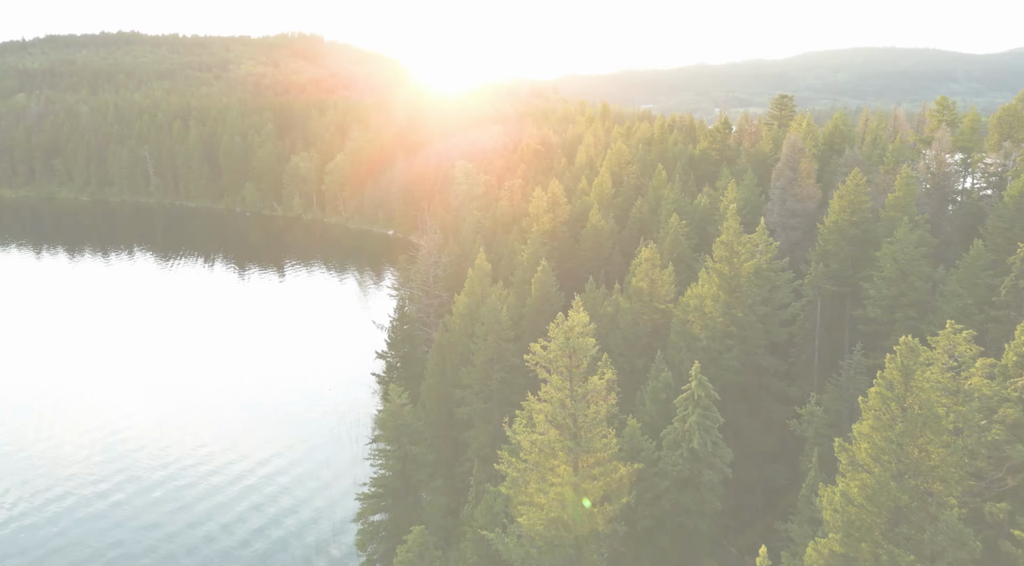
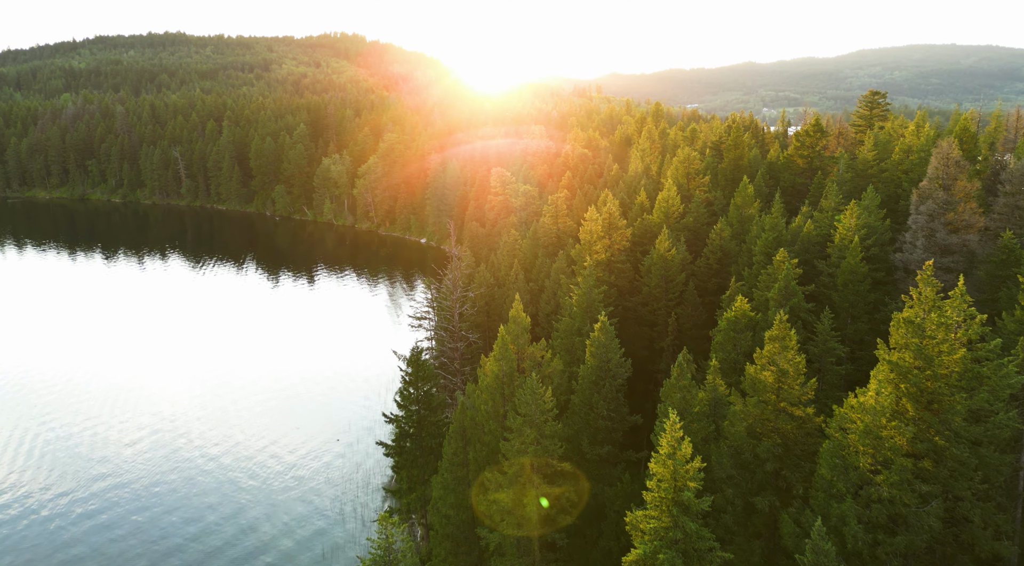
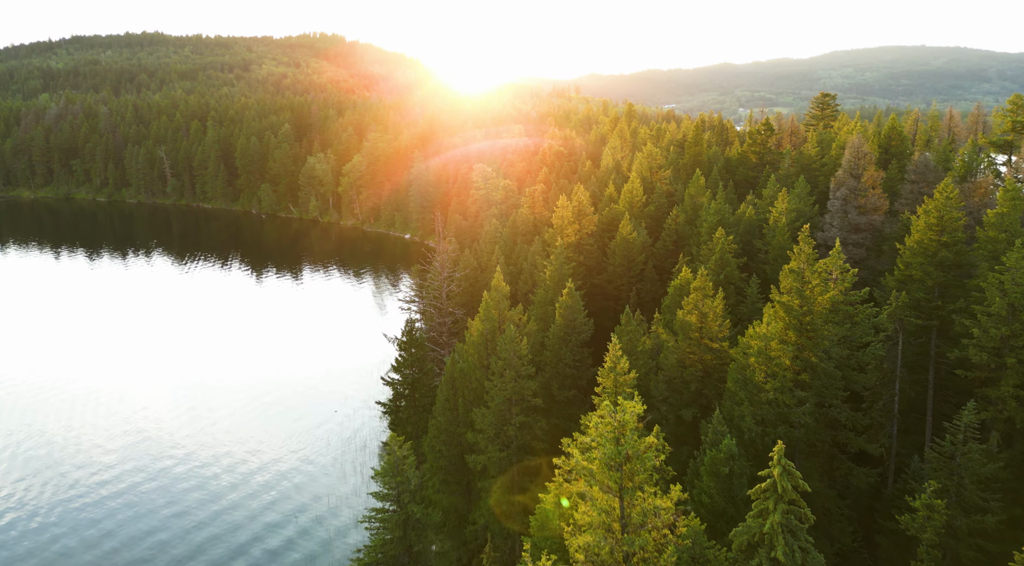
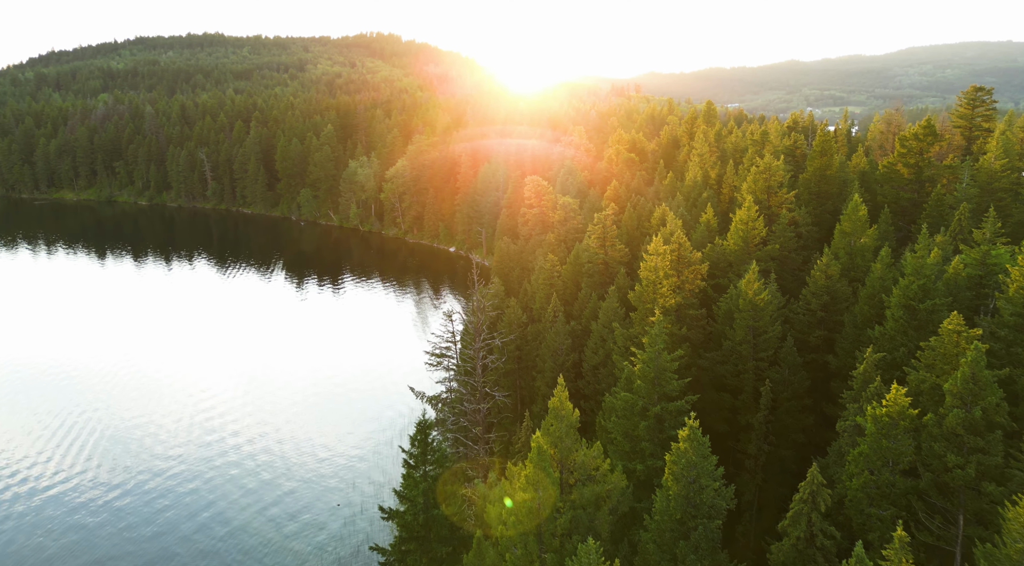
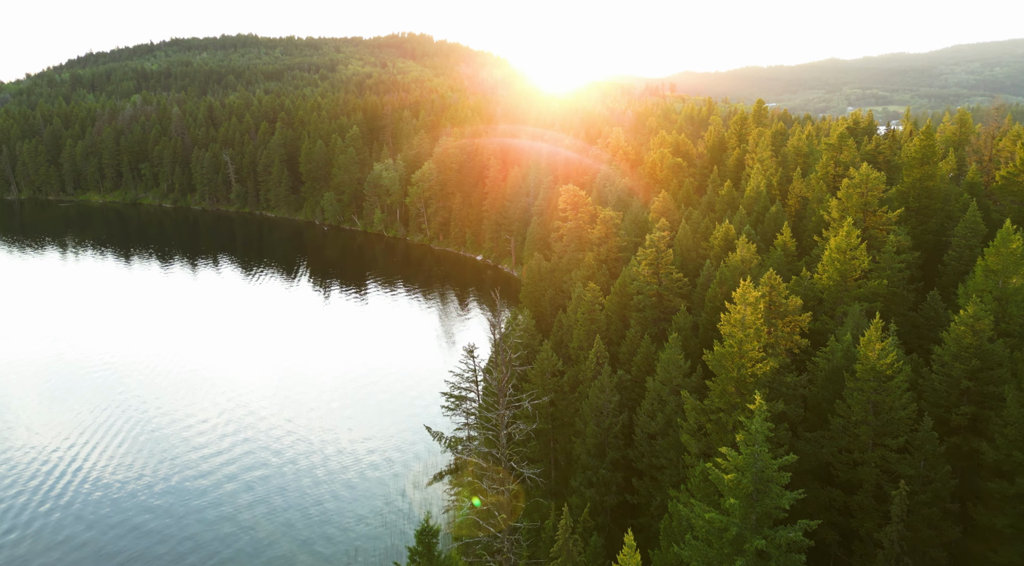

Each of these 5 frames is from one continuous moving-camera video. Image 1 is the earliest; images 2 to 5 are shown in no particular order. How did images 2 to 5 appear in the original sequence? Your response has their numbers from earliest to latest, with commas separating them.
3, 2, 4, 5
